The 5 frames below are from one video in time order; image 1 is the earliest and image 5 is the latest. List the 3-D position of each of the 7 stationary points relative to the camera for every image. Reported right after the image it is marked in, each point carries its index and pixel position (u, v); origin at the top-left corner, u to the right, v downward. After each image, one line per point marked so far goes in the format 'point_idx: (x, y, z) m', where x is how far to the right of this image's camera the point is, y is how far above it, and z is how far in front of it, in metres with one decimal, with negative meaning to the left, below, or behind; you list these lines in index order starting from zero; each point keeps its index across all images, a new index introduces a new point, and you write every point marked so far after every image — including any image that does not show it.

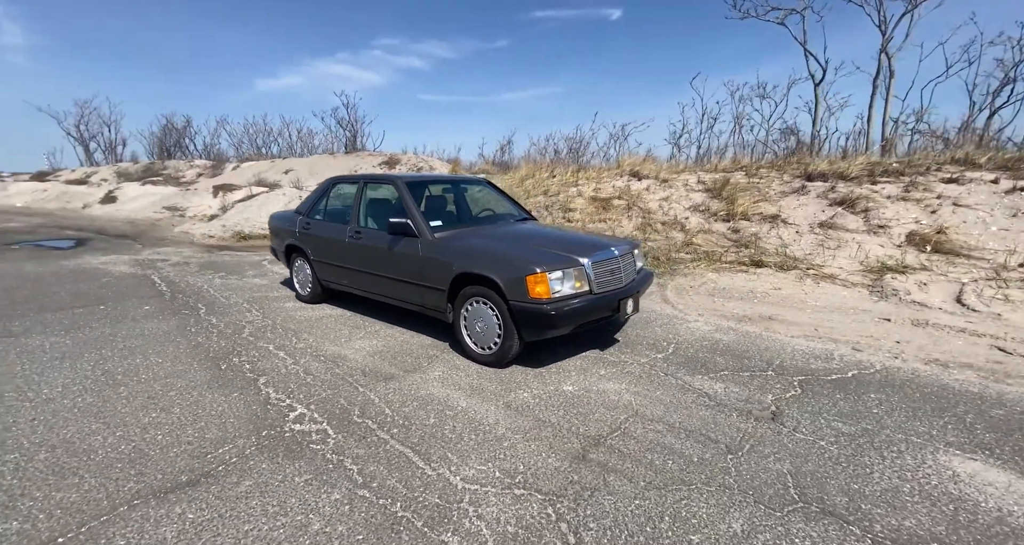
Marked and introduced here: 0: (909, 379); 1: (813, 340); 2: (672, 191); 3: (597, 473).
0: (+2.8, -0.8, +3.0) m
1: (+2.7, -0.6, +3.8) m
2: (+3.8, +1.9, +10.2) m
3: (+0.4, -1.0, +2.1) m
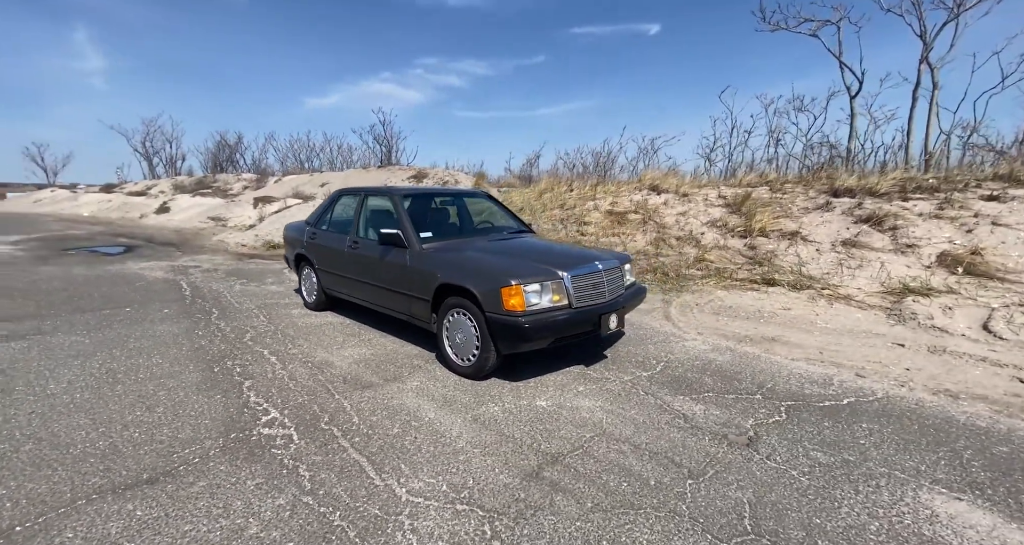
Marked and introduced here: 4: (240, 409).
0: (+2.6, -0.9, +2.8) m
1: (+2.5, -0.8, +3.6) m
2: (+4.1, +1.5, +9.9) m
3: (+0.2, -1.0, +2.0) m
4: (-1.9, -0.9, +2.9) m
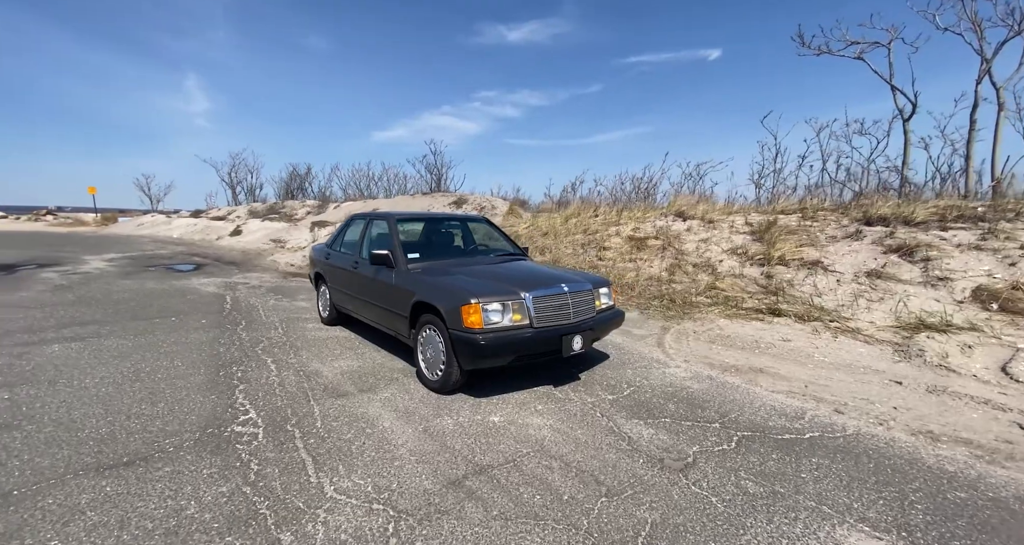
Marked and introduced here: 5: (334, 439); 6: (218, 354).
0: (+2.3, -1.1, +2.7) m
1: (+2.2, -1.0, +3.4) m
2: (+4.6, +0.9, +9.7) m
3: (-0.3, -1.1, +2.1) m
4: (-2.2, -1.0, +3.2) m
5: (-1.1, -1.1, +2.7) m
6: (-3.3, -0.9, +4.7) m
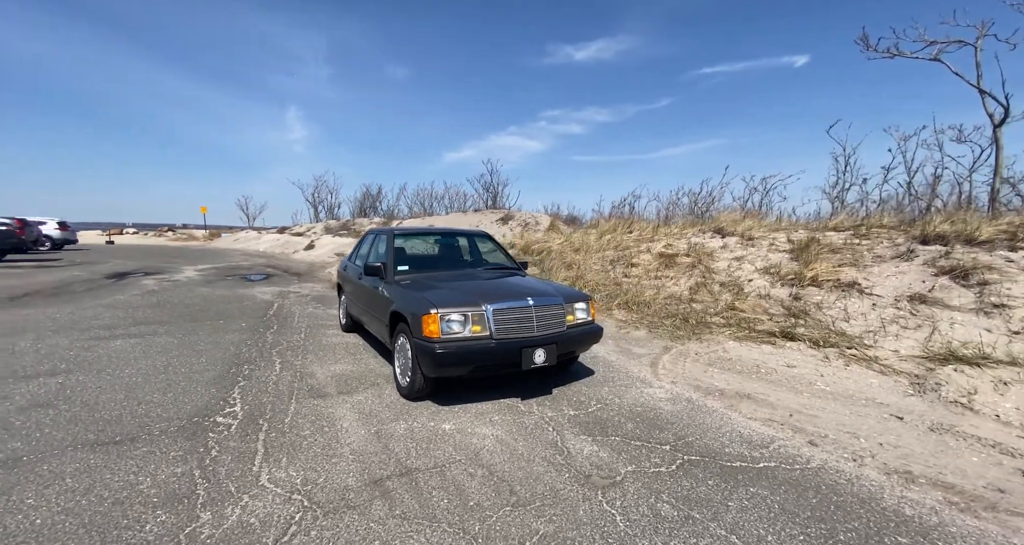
0: (+1.8, -1.2, +2.4) m
1: (+1.9, -1.2, +3.2) m
2: (+5.1, +0.5, +9.2) m
3: (-0.7, -1.2, +2.2) m
4: (-2.5, -1.1, +3.6) m
5: (-1.5, -1.1, +3.0) m
6: (-3.4, -1.0, +5.3) m
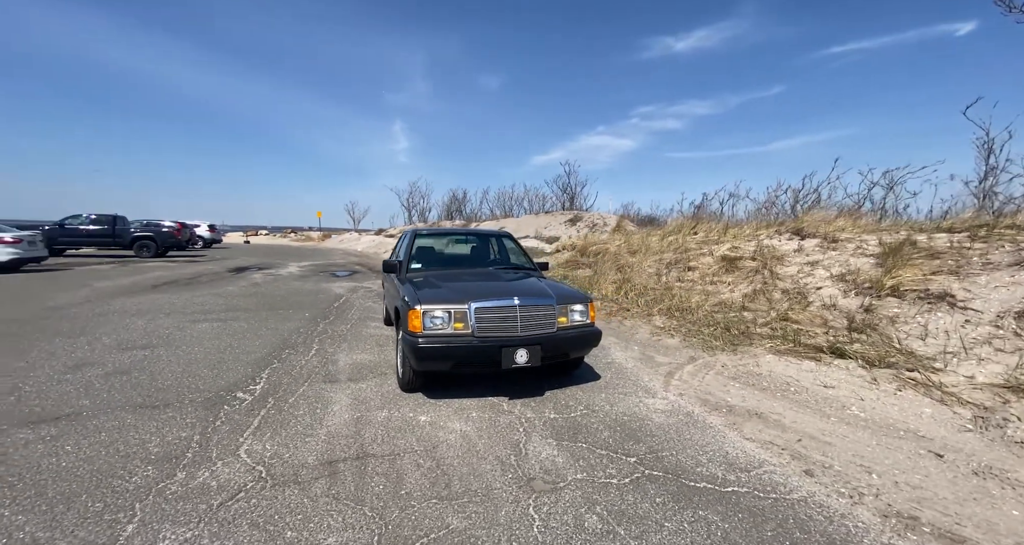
0: (+1.5, -1.2, +2.1) m
1: (+1.7, -1.2, +2.9) m
2: (+6.0, +0.3, +8.1) m
3: (-1.1, -1.1, +2.4) m
4: (-2.6, -1.0, +4.1) m
5: (-1.7, -1.1, +3.3) m
6: (-3.1, -0.9, +5.9) m
